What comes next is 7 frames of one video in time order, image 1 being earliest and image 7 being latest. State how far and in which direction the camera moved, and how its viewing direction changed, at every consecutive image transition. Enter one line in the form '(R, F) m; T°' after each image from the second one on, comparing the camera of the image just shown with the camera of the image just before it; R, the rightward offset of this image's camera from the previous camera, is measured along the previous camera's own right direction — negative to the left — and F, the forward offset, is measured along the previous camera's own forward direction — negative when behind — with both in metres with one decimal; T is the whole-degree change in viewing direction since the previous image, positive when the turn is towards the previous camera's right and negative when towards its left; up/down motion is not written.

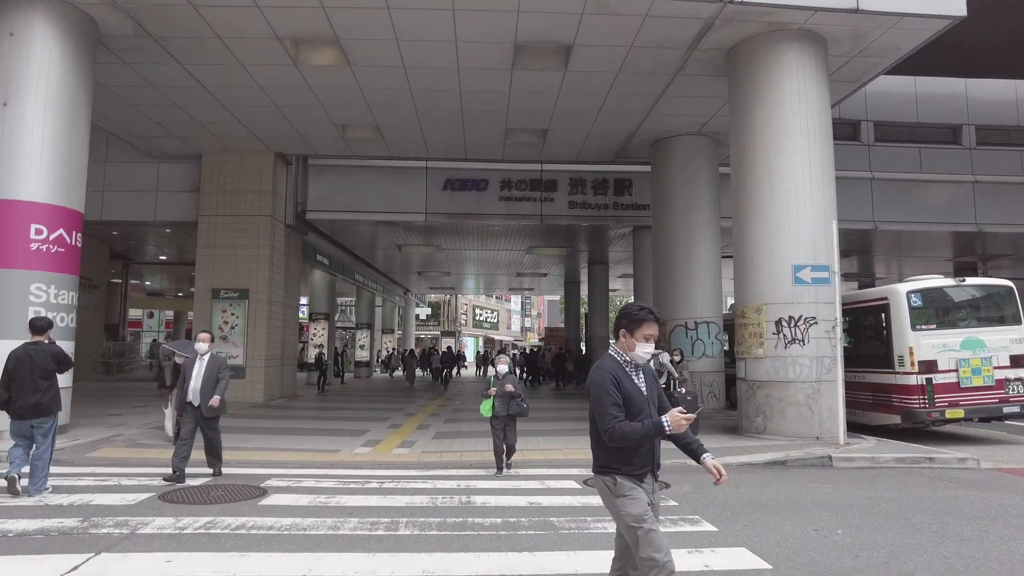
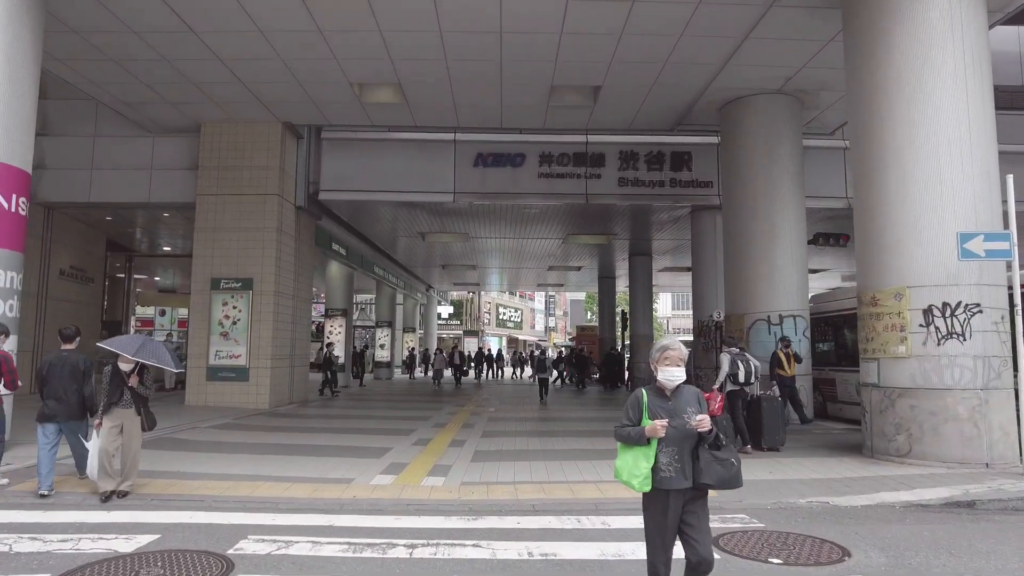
(-0.5, +2.2) m; -2°
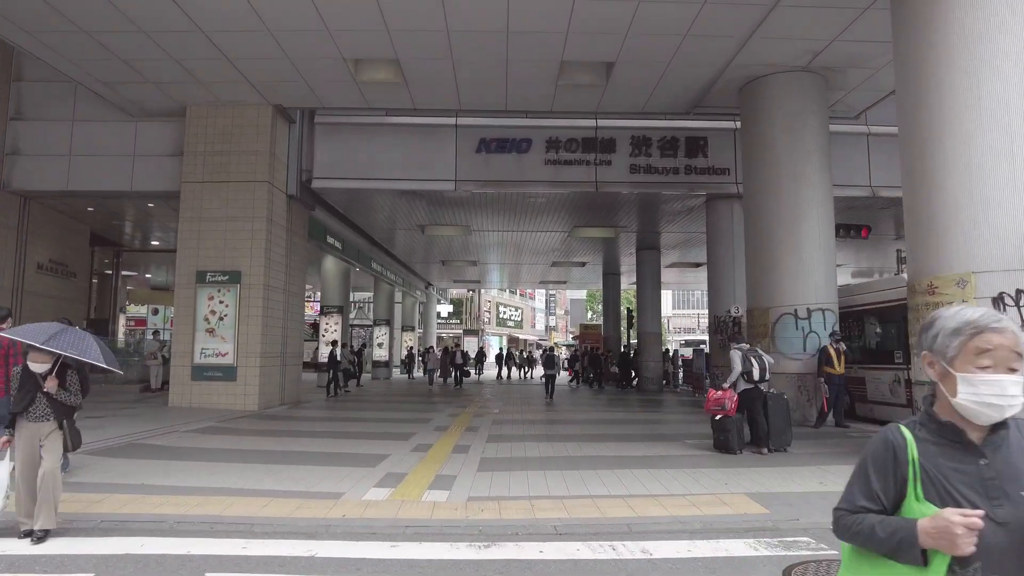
(-0.1, +0.9) m; 0°
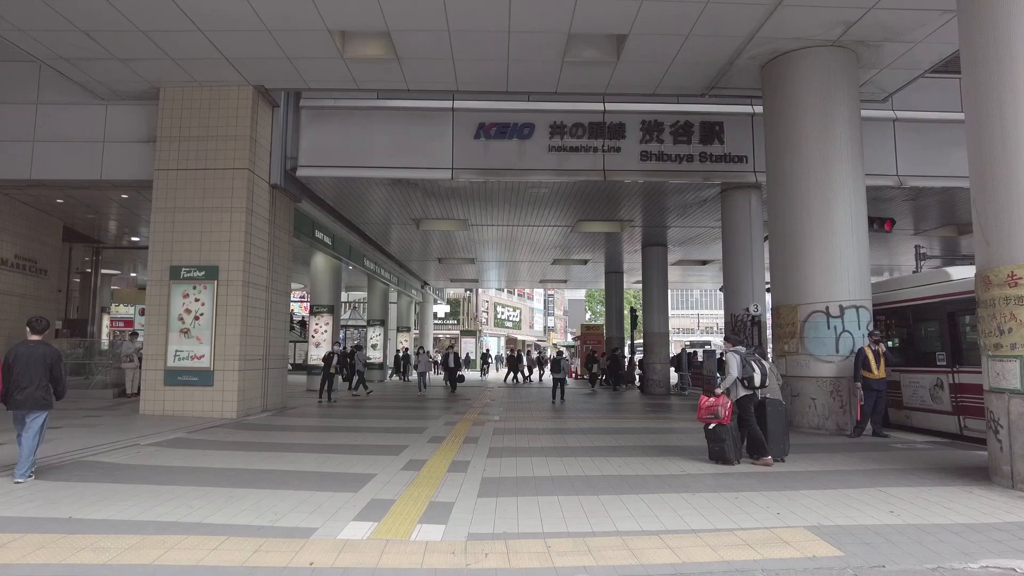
(-0.1, +1.1) m; 0°
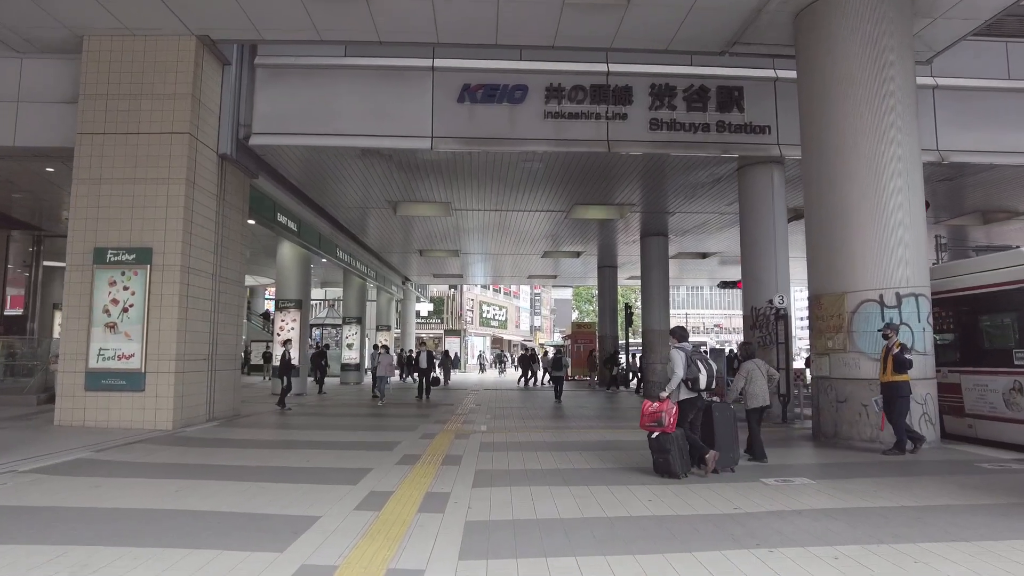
(-0.1, +1.8) m; +1°
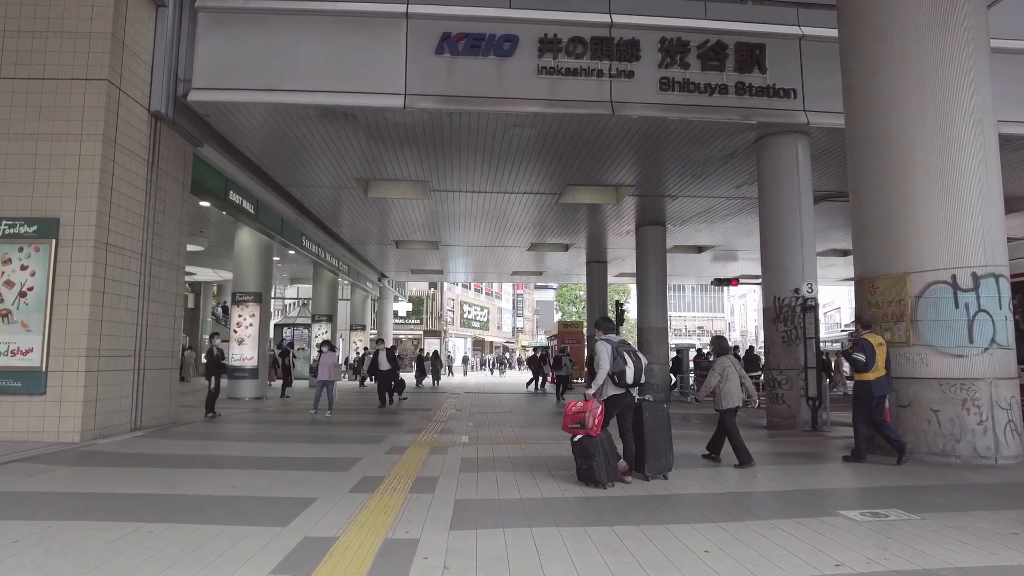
(-0.1, +1.7) m; +2°
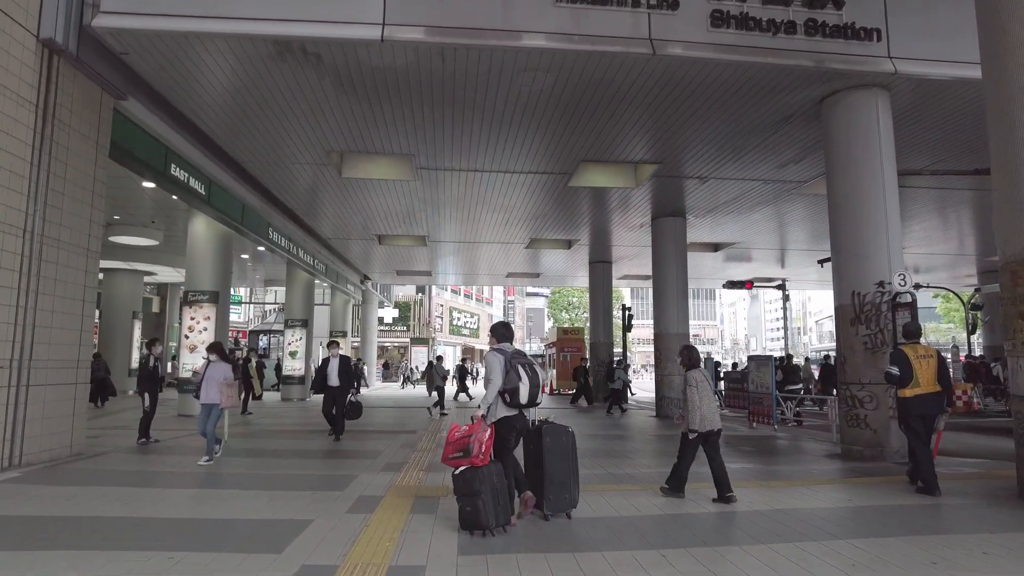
(-0.3, +2.3) m; +1°
